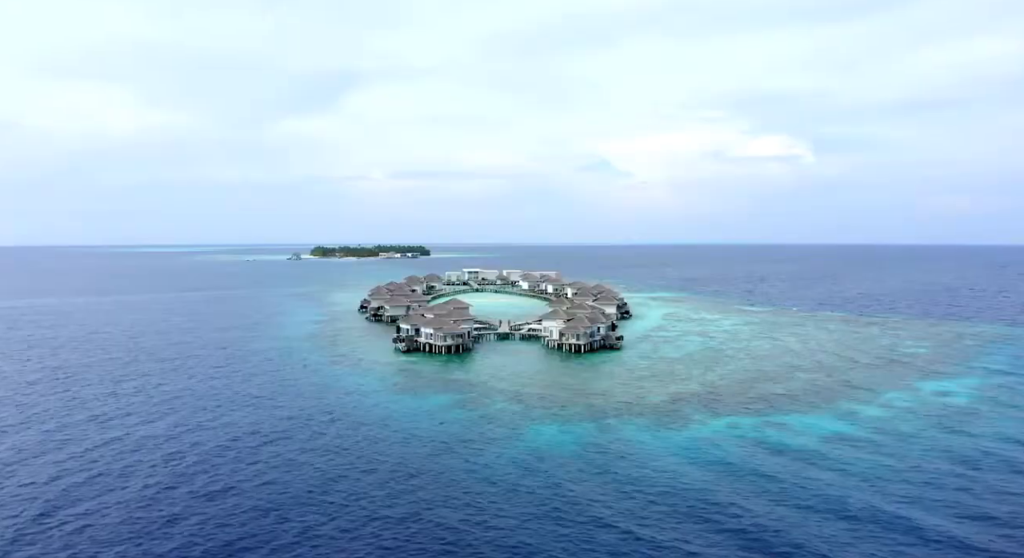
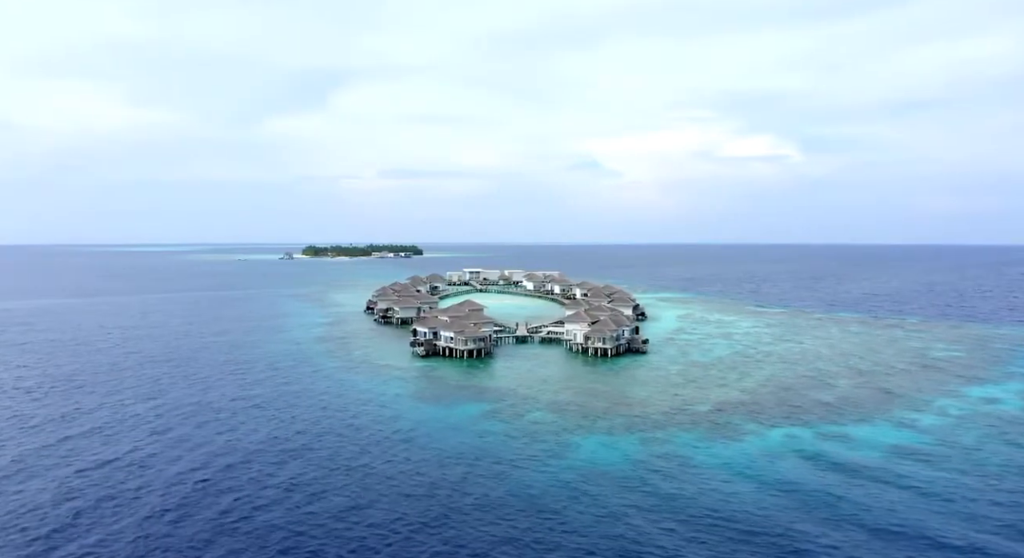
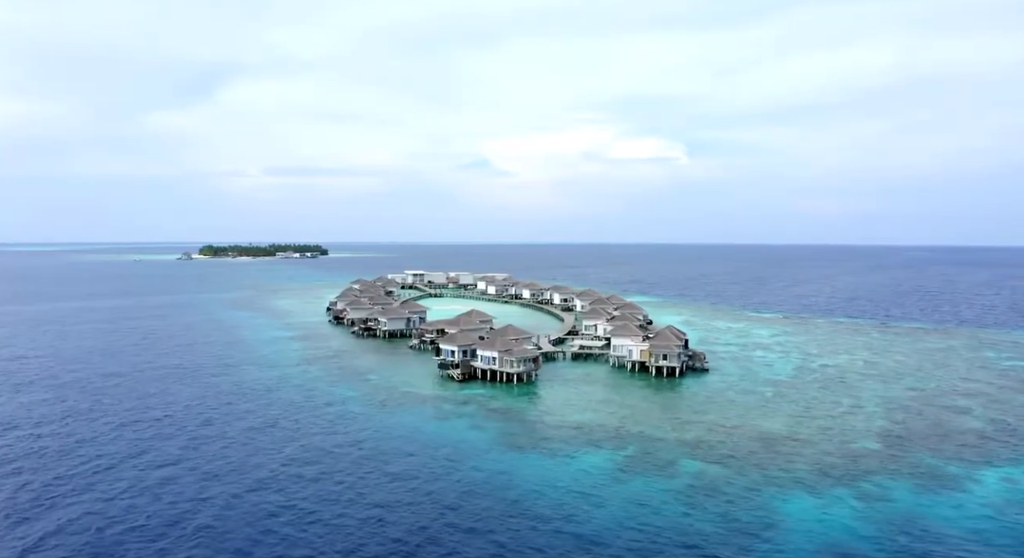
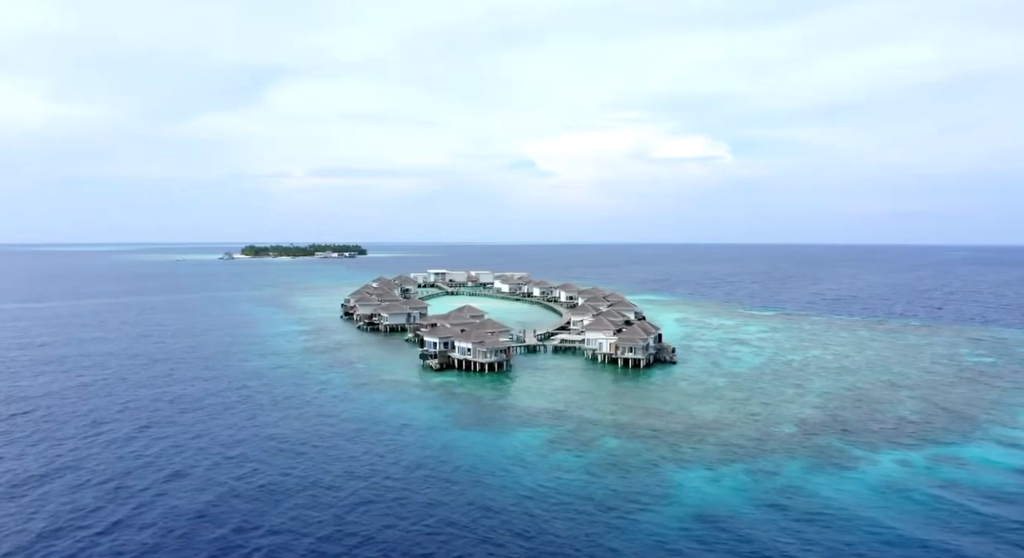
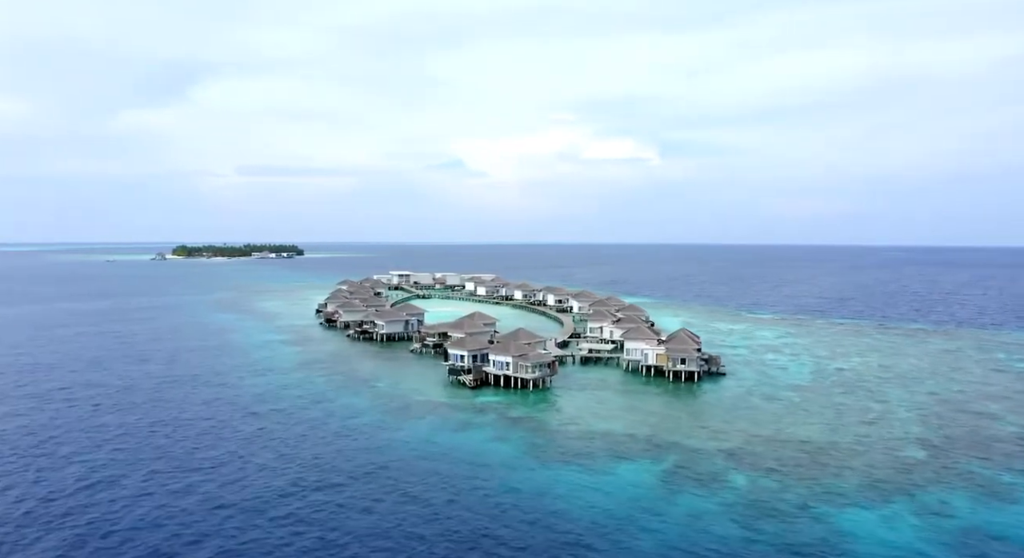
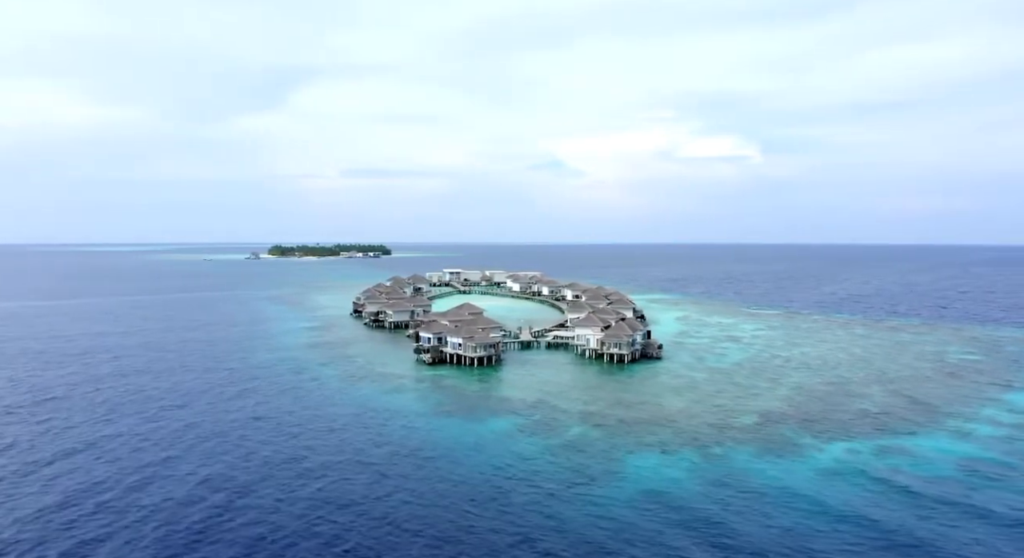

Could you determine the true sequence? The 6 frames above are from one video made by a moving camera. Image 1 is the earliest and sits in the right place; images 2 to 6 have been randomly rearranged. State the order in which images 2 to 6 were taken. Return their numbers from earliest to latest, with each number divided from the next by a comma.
2, 6, 4, 3, 5
